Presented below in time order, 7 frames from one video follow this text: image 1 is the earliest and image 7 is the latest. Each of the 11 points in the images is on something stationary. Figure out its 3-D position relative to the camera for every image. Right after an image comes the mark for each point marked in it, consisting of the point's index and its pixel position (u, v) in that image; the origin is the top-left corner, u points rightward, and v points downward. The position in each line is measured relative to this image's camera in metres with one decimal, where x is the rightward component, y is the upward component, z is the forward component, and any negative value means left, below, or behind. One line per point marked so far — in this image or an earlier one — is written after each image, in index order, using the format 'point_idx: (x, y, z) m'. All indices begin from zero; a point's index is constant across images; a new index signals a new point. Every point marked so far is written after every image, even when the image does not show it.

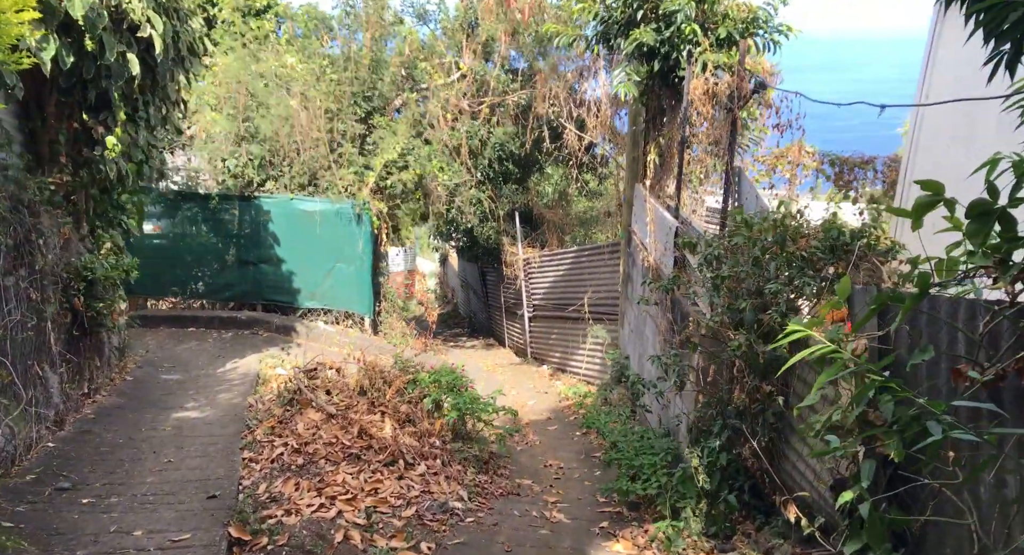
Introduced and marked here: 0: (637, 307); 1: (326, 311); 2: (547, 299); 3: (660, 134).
0: (+1.3, -0.3, +7.0) m
1: (-2.4, -0.4, +8.7) m
2: (+0.6, -0.3, +10.9) m
3: (+1.5, +1.4, +6.6) m
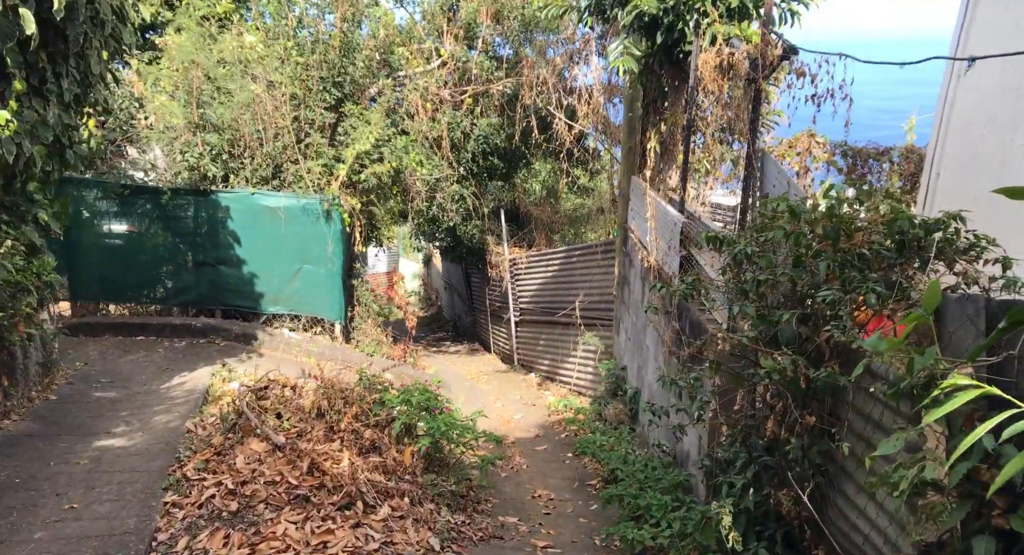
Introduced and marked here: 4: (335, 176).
0: (+1.2, -0.3, +6.3) m
1: (-2.6, -0.5, +8.0) m
2: (+0.4, -0.4, +10.1) m
3: (+1.3, +1.4, +5.9) m
4: (-2.1, +1.2, +7.9) m
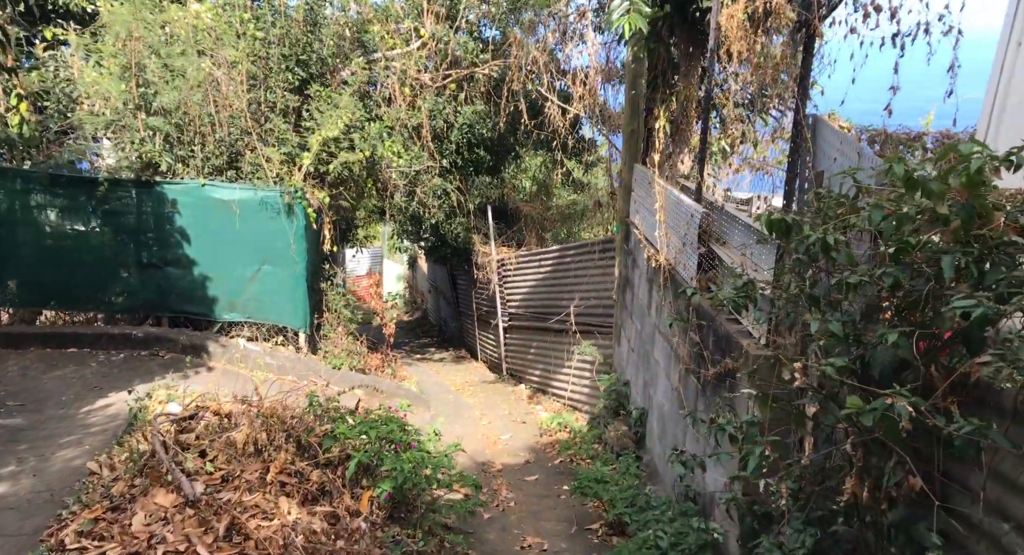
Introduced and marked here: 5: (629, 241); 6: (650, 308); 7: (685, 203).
0: (+1.1, -0.3, +5.4) m
1: (-2.8, -0.5, +7.0) m
2: (+0.2, -0.4, +9.3) m
3: (+1.2, +1.4, +5.1) m
4: (-2.2, +1.2, +7.0) m
5: (+1.1, +0.3, +6.1) m
6: (+1.1, -0.3, +5.3) m
7: (+1.2, +0.5, +4.5) m
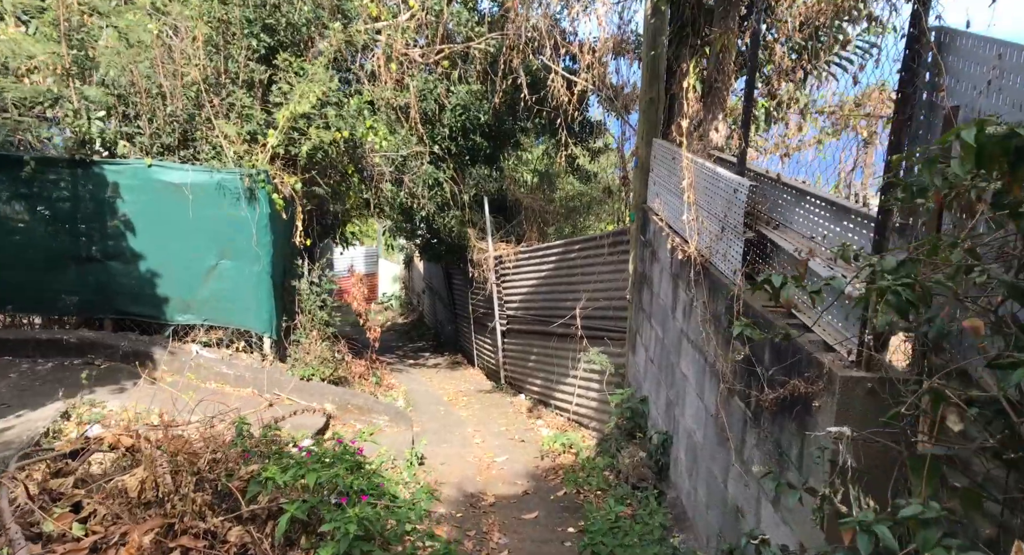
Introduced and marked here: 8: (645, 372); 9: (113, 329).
0: (+1.0, -0.3, +4.5) m
1: (-2.8, -0.5, +6.1) m
2: (+0.2, -0.4, +8.3) m
3: (+1.2, +1.4, +4.1) m
4: (-2.3, +1.2, +6.0) m
5: (+1.0, +0.4, +5.2) m
6: (+1.1, -0.2, +4.3) m
7: (+1.1, +0.5, +3.5) m
8: (+1.0, -0.7, +5.0) m
9: (-3.6, -0.5, +6.1) m
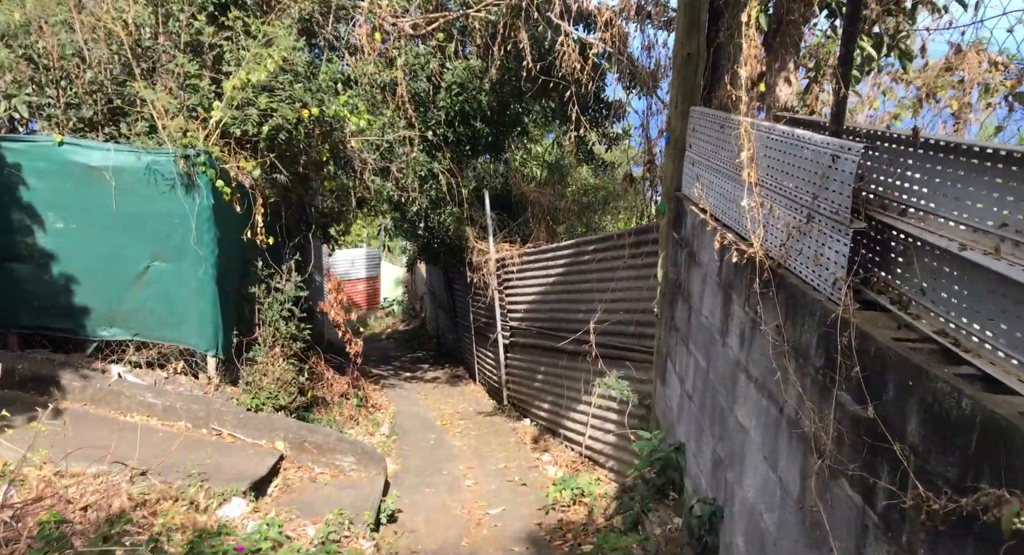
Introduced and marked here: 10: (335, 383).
0: (+1.0, -0.4, +3.3) m
1: (-2.8, -0.5, +5.0) m
2: (+0.2, -0.4, +7.2) m
3: (+1.1, +1.4, +2.9) m
4: (-2.3, +1.1, +4.9) m
5: (+1.0, +0.3, +4.0) m
6: (+1.0, -0.3, +3.1) m
7: (+1.1, +0.5, +2.4) m
8: (+1.0, -0.8, +3.9) m
9: (-3.6, -0.5, +5.0) m
10: (-1.9, -1.1, +7.2) m
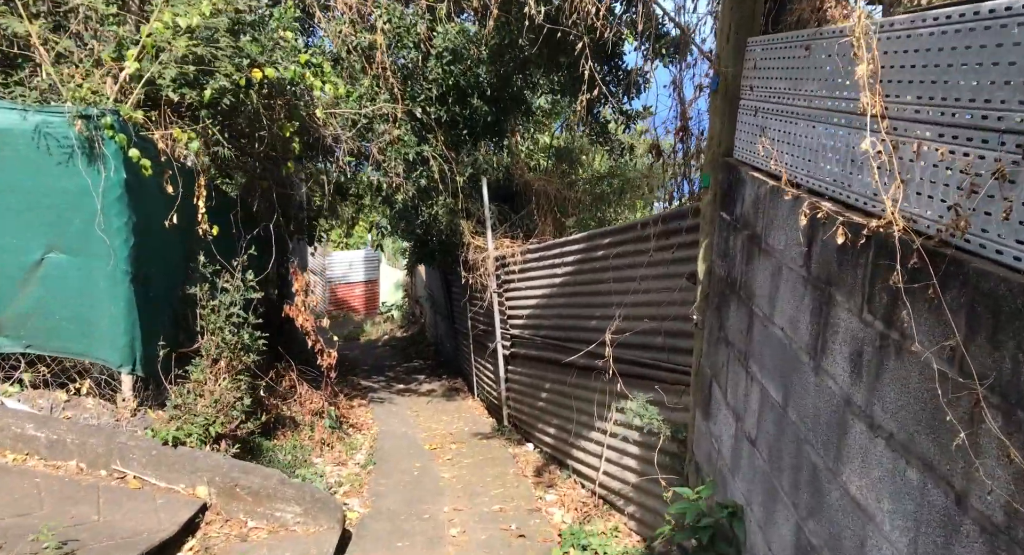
0: (+0.9, -0.3, +2.2) m
1: (-2.8, -0.5, +4.0) m
2: (+0.2, -0.4, +6.1) m
3: (+1.1, +1.4, +1.8) m
4: (-2.3, +1.2, +3.9) m
5: (+1.0, +0.3, +2.9) m
6: (+0.9, -0.2, +2.0) m
7: (+1.0, +0.5, +1.3) m
8: (+0.9, -0.7, +2.8) m
9: (-3.7, -0.5, +4.0) m
10: (-1.9, -1.1, +6.1) m
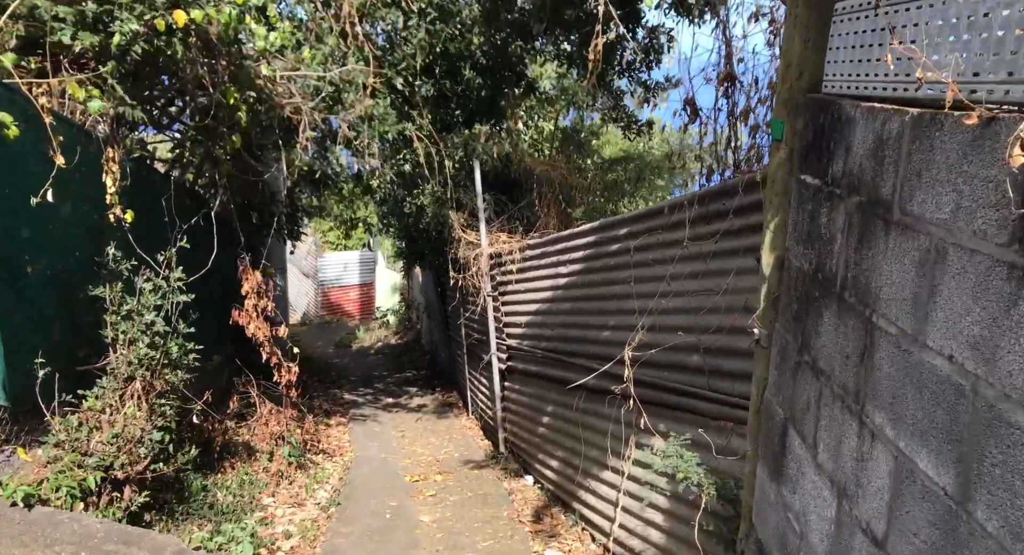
0: (+0.8, -0.3, +1.1) m
1: (-2.9, -0.5, +3.0) m
2: (+0.2, -0.4, +5.0) m
3: (+1.0, +1.4, +0.8) m
4: (-2.3, +1.2, +2.9) m
5: (+0.9, +0.3, +1.9) m
6: (+0.9, -0.2, +1.0) m
7: (+0.9, +0.5, +0.2) m
8: (+0.9, -0.7, +1.7) m
9: (-3.7, -0.5, +3.0) m
10: (-2.0, -1.1, +5.1) m
